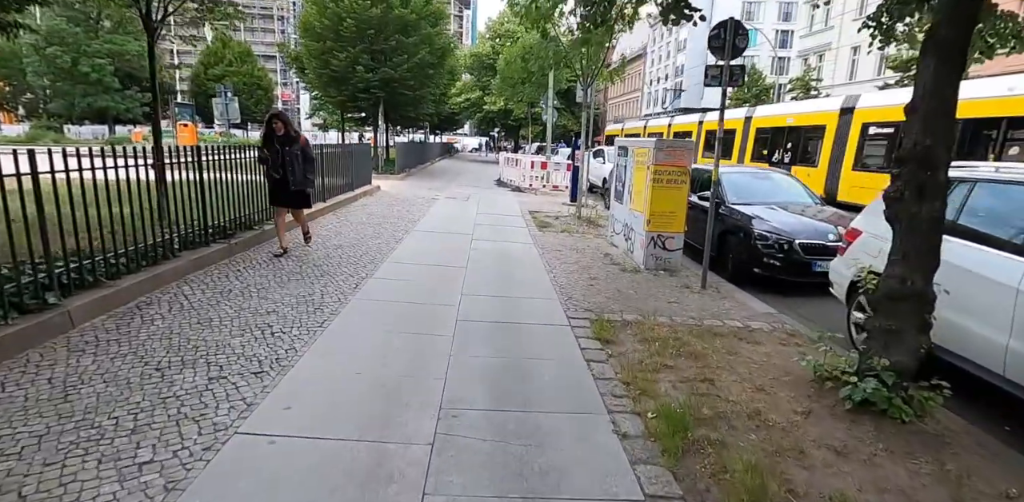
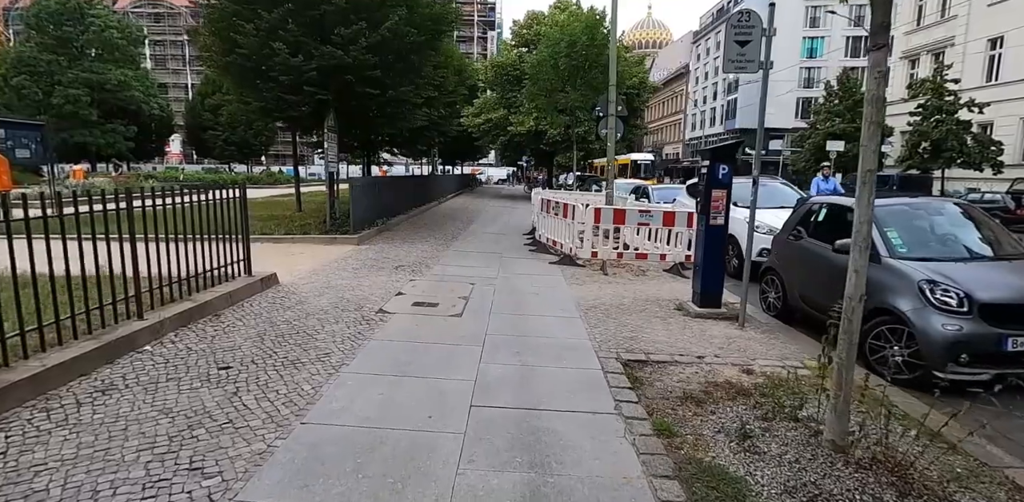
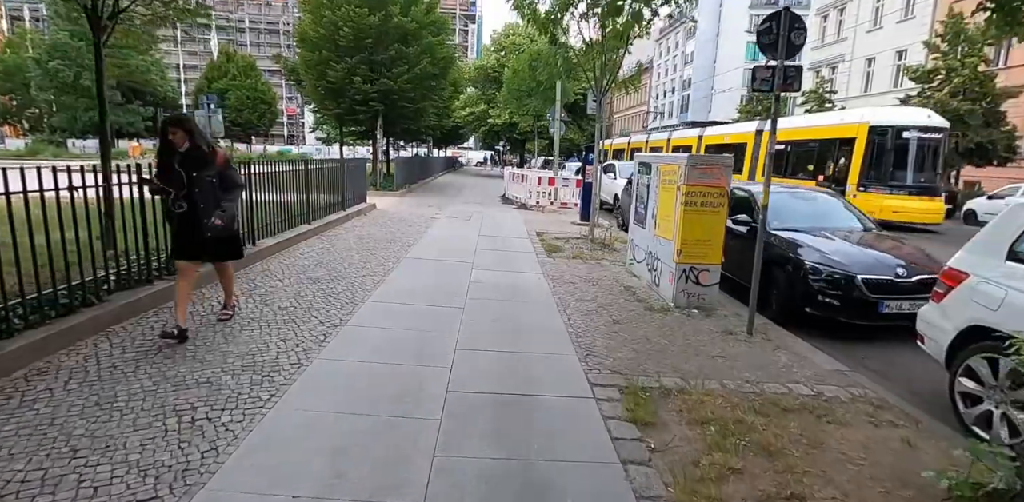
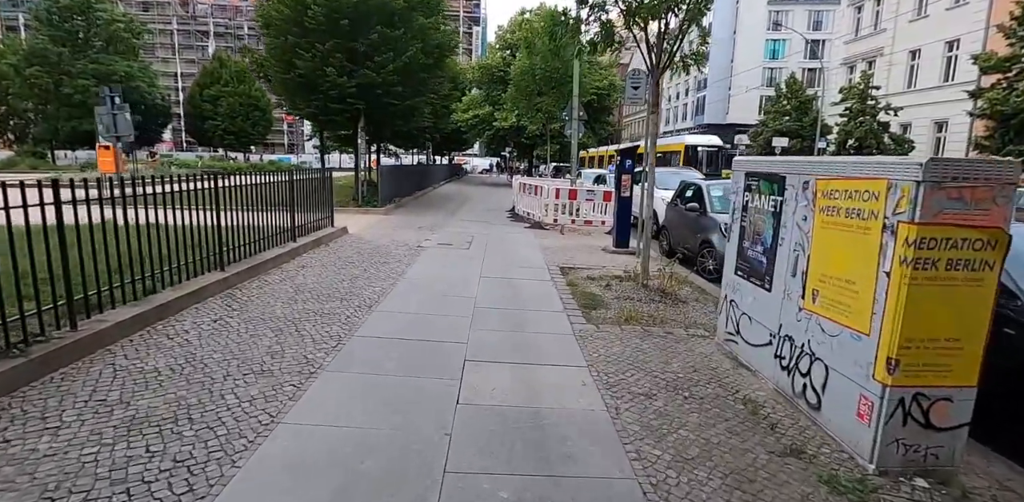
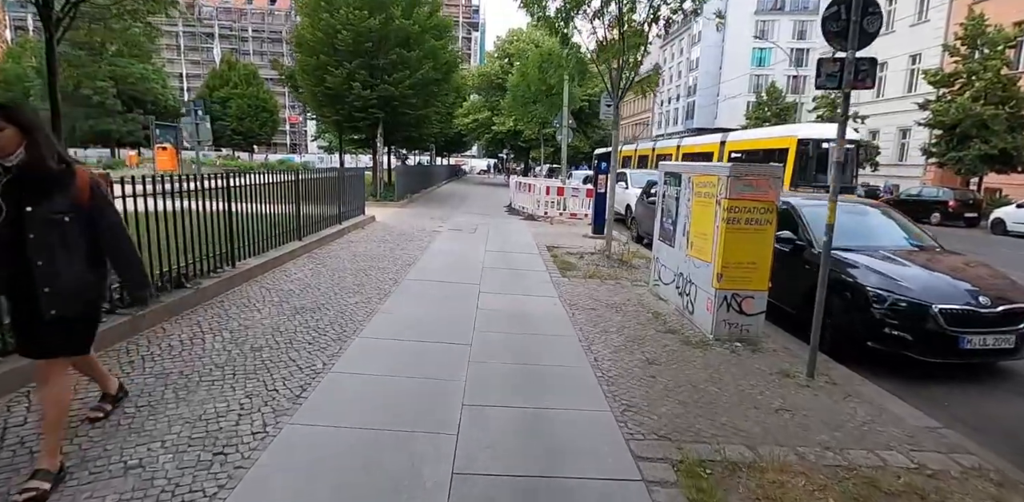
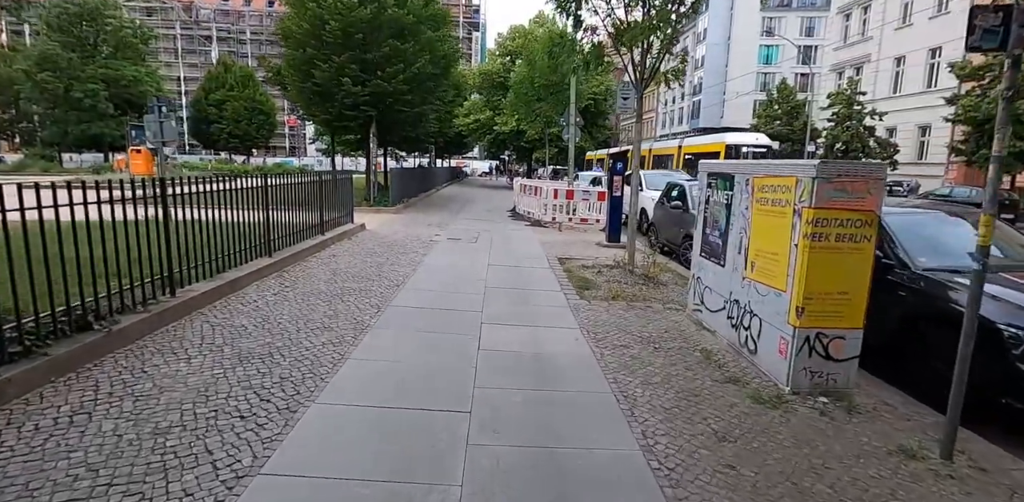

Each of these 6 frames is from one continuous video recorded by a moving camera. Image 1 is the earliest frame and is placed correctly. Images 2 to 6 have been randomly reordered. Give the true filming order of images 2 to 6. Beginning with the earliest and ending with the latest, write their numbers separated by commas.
3, 5, 6, 4, 2
